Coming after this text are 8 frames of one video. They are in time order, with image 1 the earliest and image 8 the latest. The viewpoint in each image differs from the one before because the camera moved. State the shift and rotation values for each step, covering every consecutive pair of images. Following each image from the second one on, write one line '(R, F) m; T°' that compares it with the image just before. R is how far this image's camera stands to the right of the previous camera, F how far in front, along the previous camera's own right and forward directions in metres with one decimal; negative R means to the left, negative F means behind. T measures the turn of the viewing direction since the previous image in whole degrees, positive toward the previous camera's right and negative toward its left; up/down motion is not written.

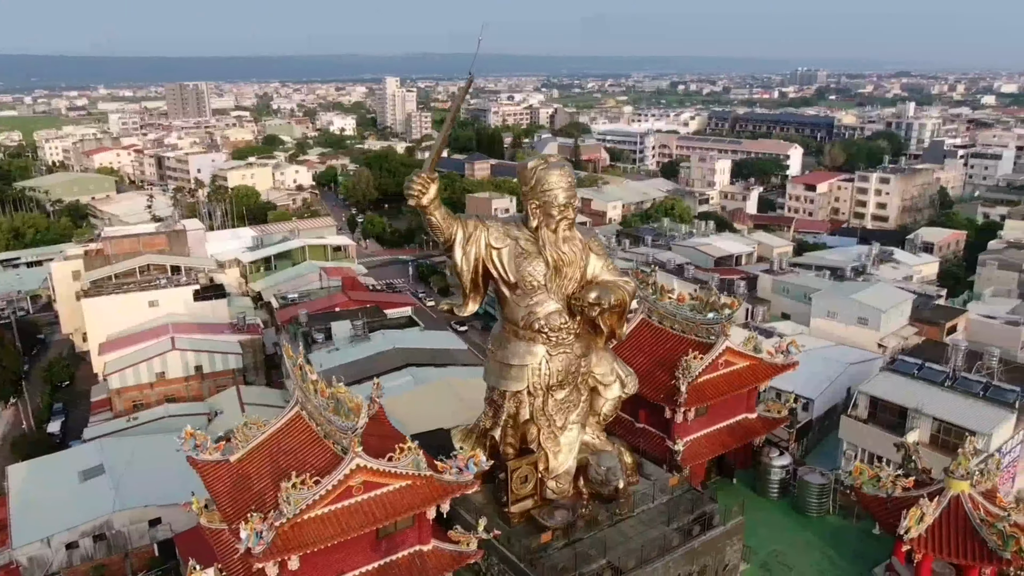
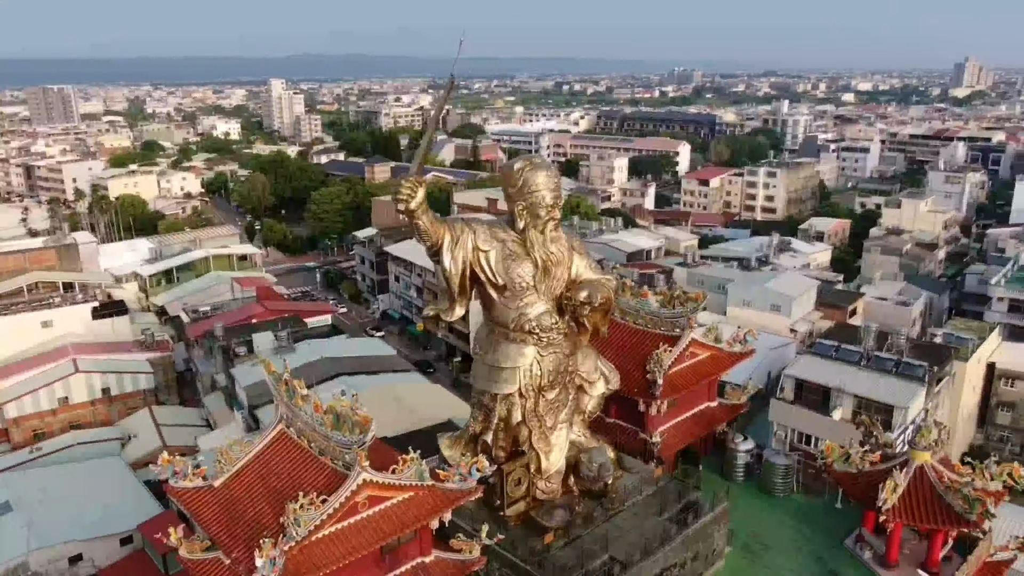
(-1.2, +0.1) m; +8°
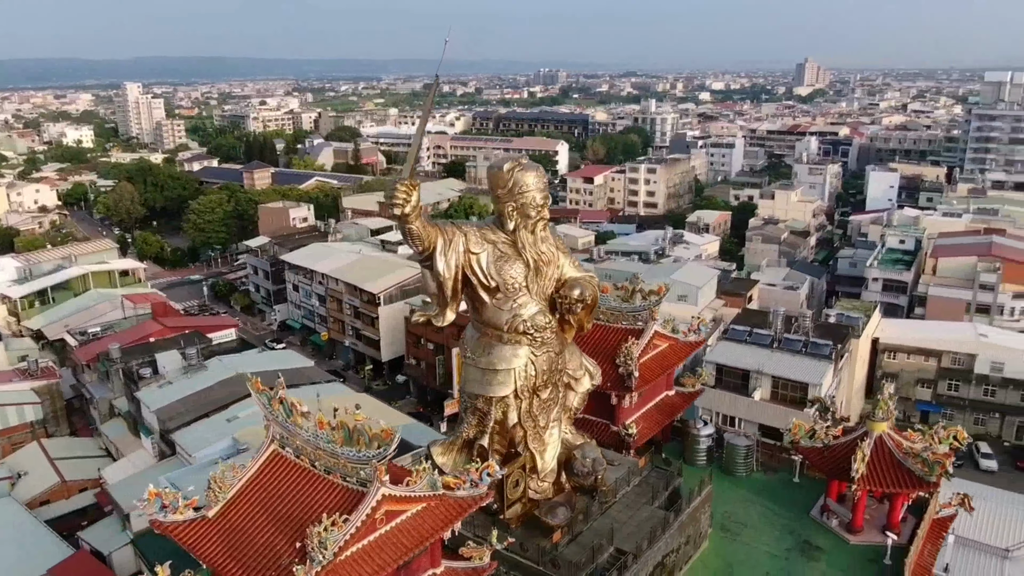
(-1.5, +0.2) m; +9°
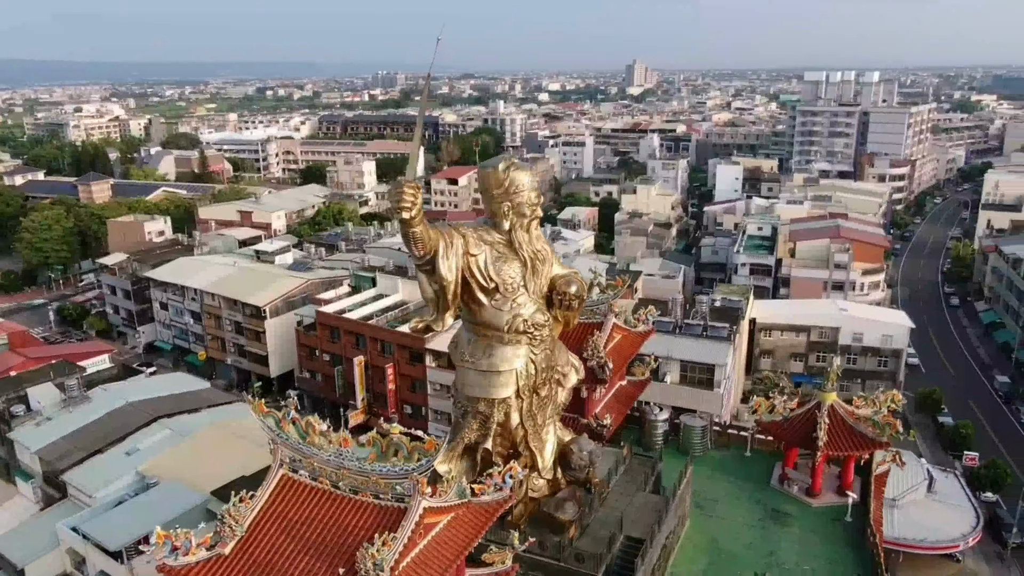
(-1.9, +0.2) m; +11°
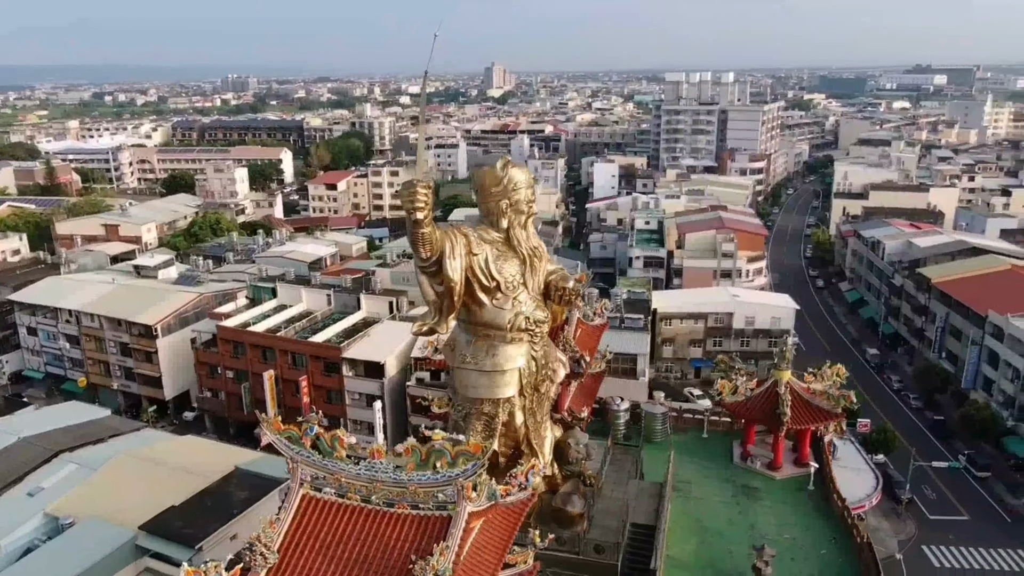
(-1.7, +0.2) m; +10°
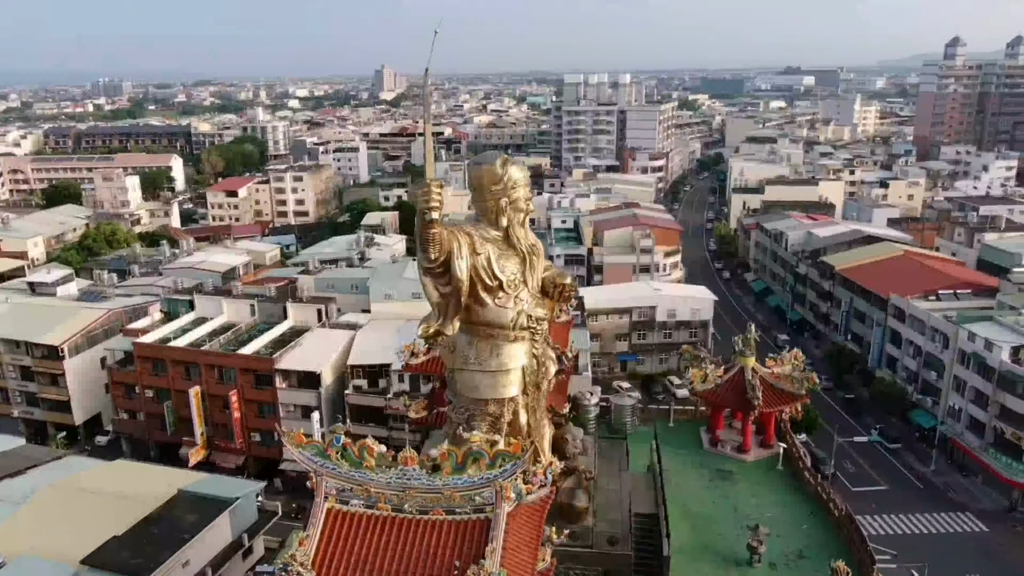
(-1.3, +0.1) m; +8°
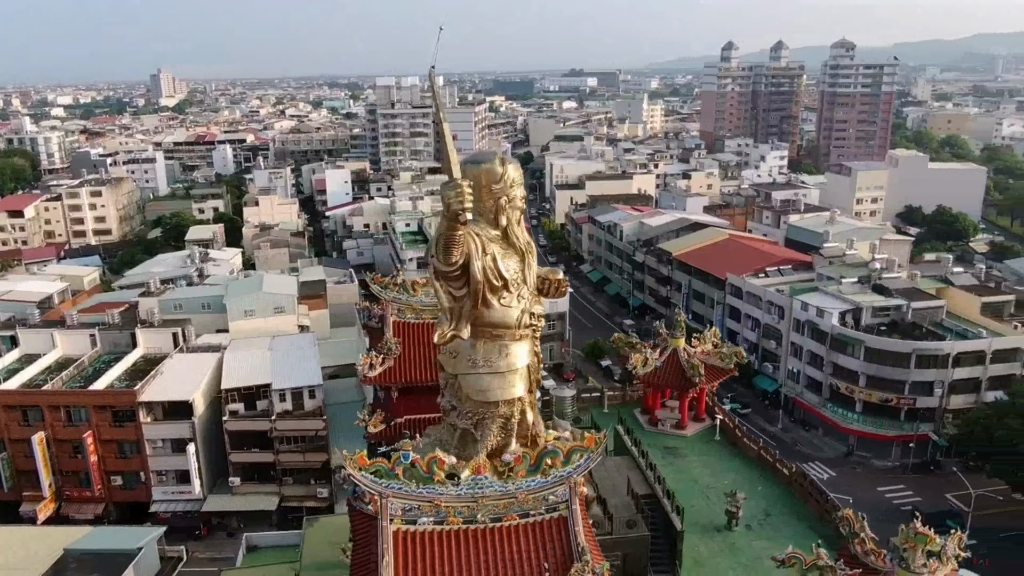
(-2.5, +0.4) m; +14°
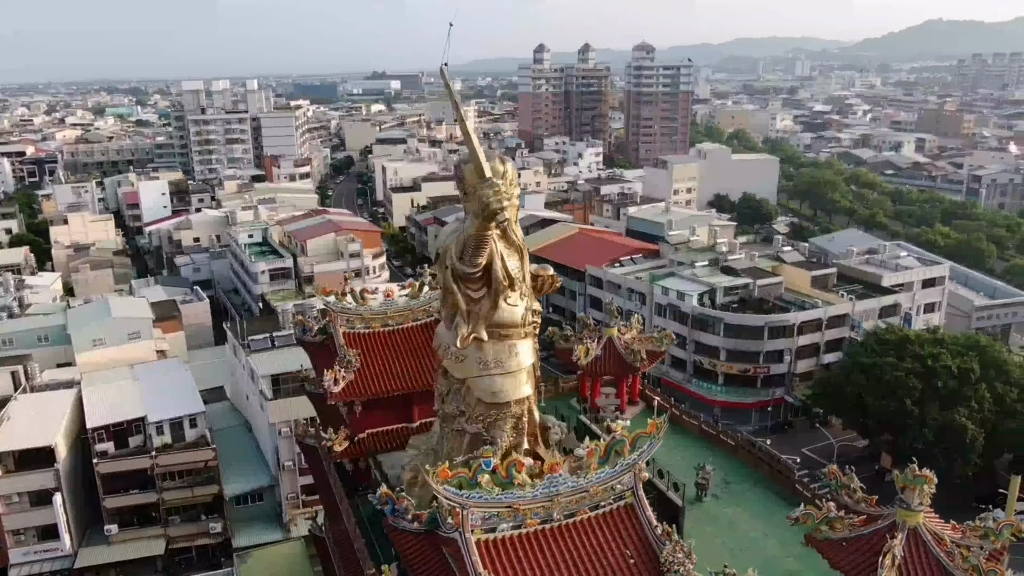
(-2.4, +0.3) m; +14°
